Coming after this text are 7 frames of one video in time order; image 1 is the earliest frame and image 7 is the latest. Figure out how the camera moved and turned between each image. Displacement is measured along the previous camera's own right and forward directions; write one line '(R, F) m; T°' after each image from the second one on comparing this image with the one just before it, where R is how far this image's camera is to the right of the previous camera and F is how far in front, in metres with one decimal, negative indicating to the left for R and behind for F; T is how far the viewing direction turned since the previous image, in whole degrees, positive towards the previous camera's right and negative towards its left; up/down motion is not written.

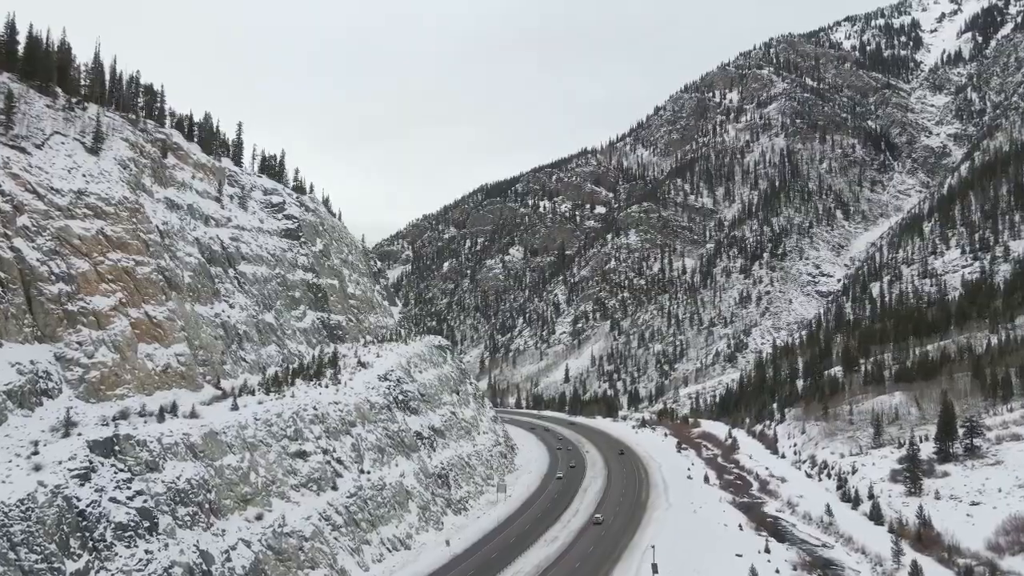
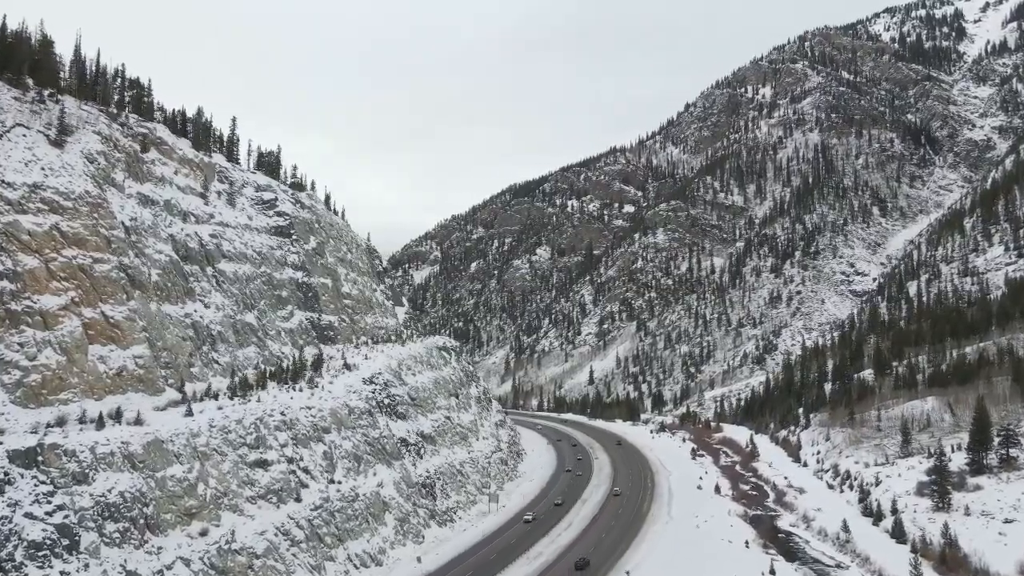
(+2.7, +2.6) m; -3°
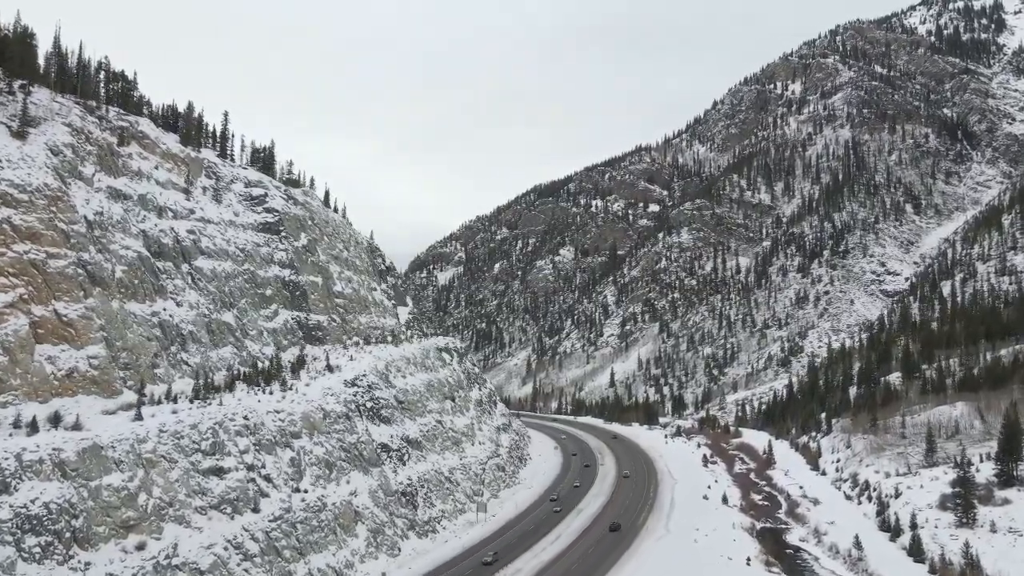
(+2.5, +2.3) m; -2°
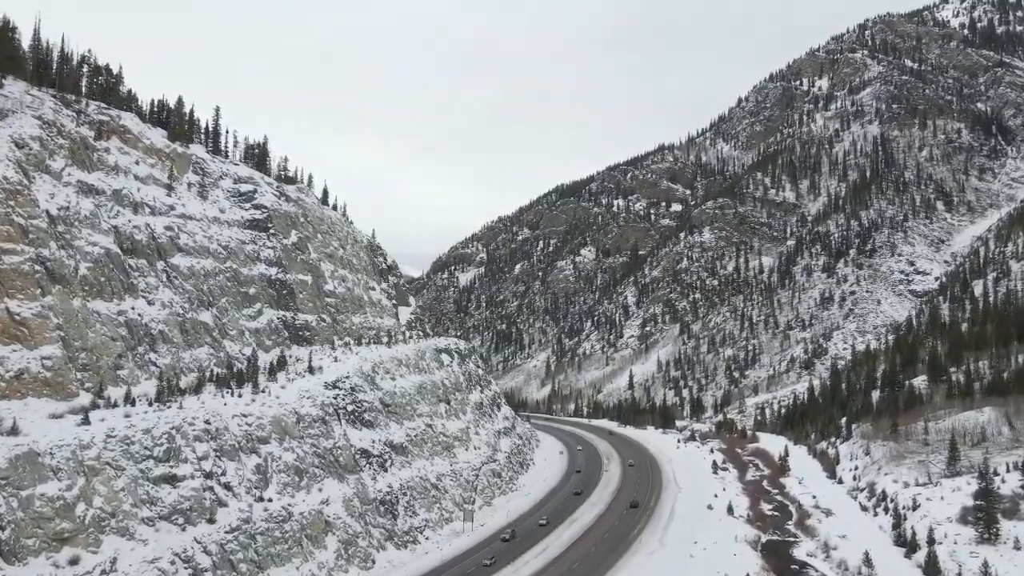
(+2.3, +2.1) m; -2°
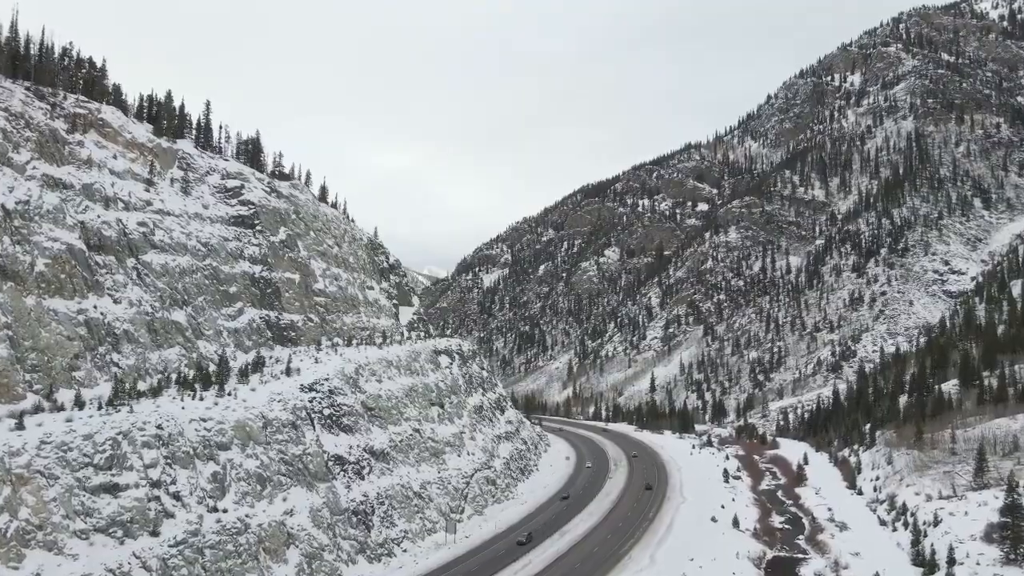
(+2.5, +2.3) m; -2°
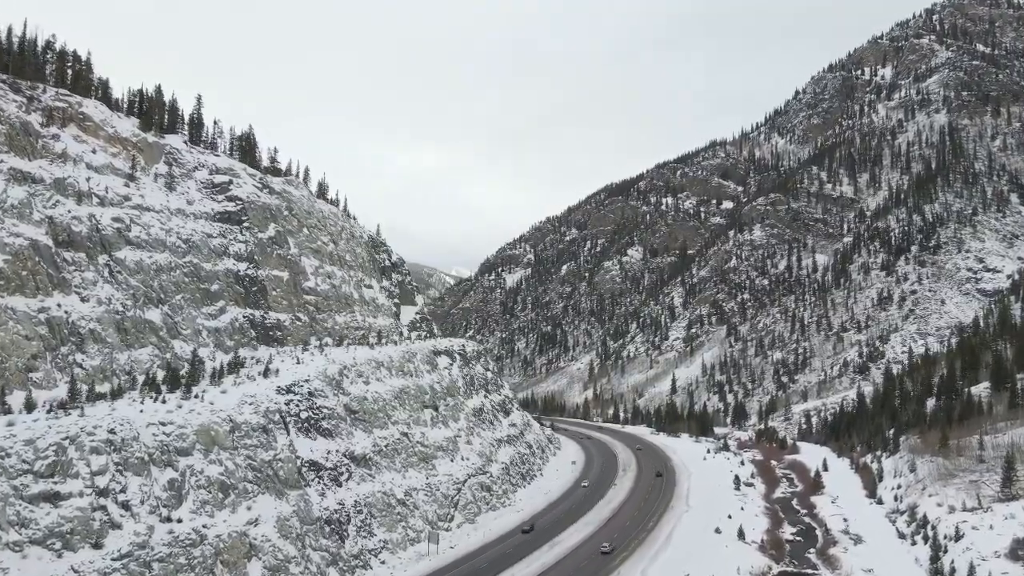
(+2.2, +2.1) m; -2°
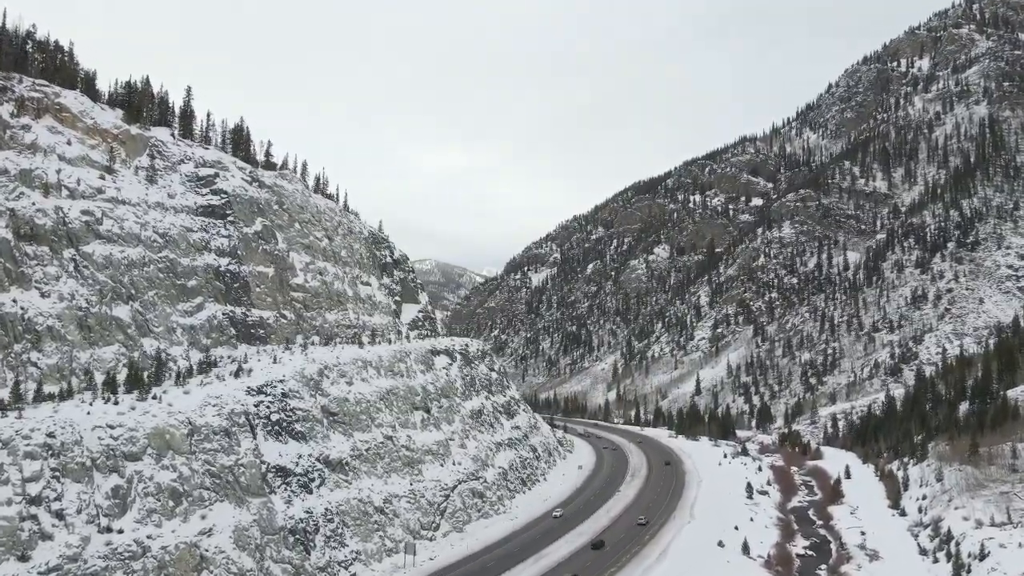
(+2.5, +2.4) m; -3°
